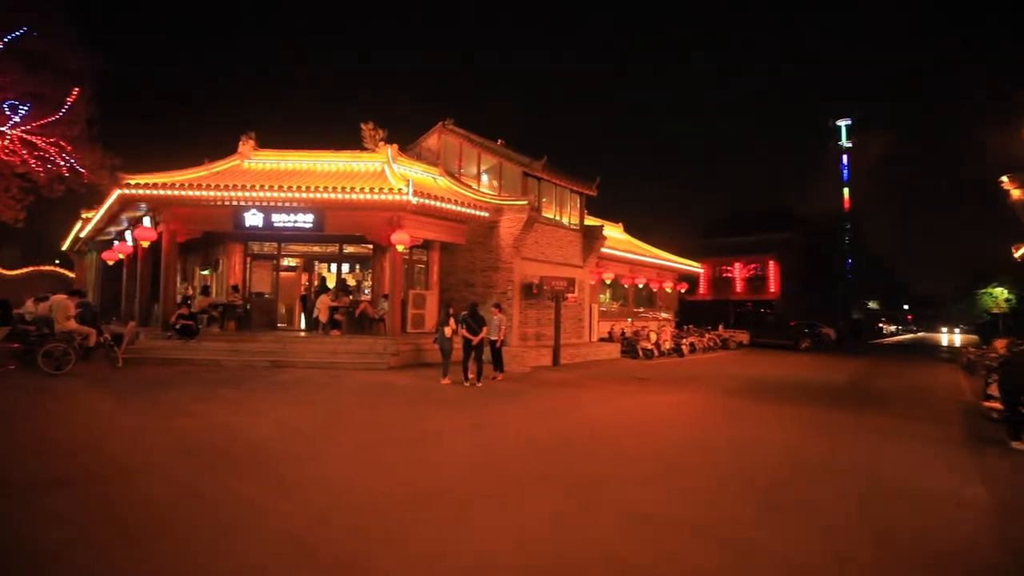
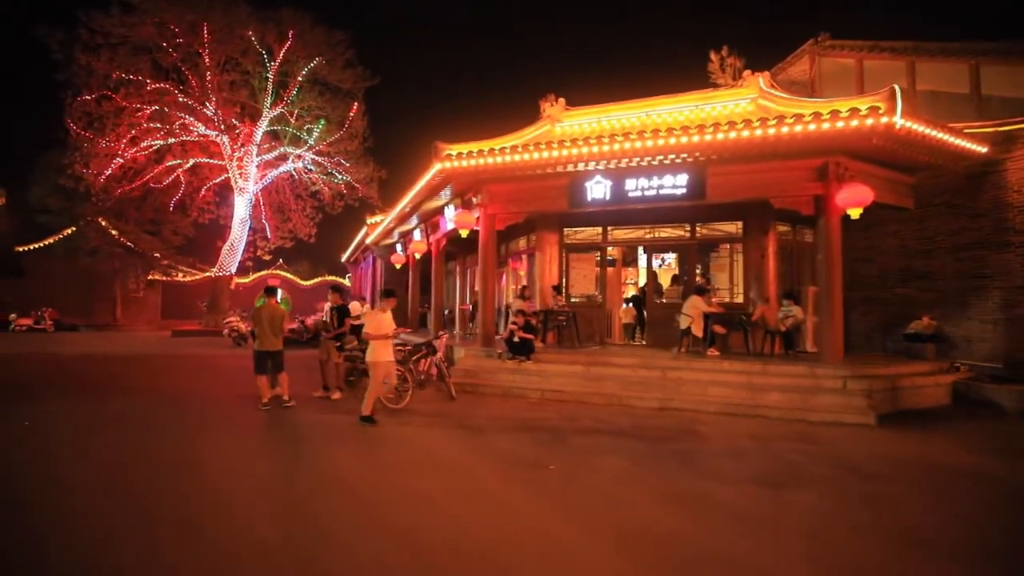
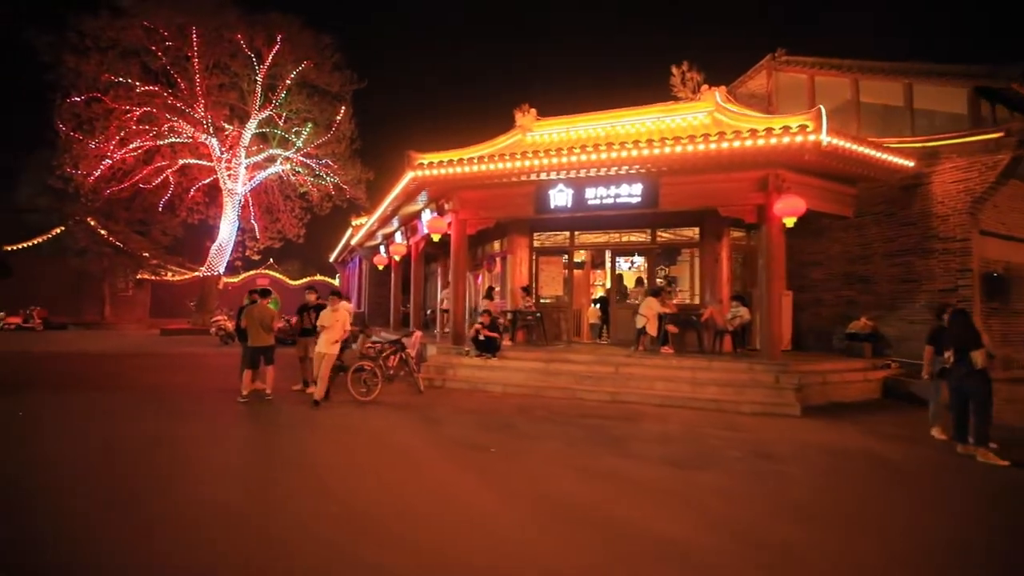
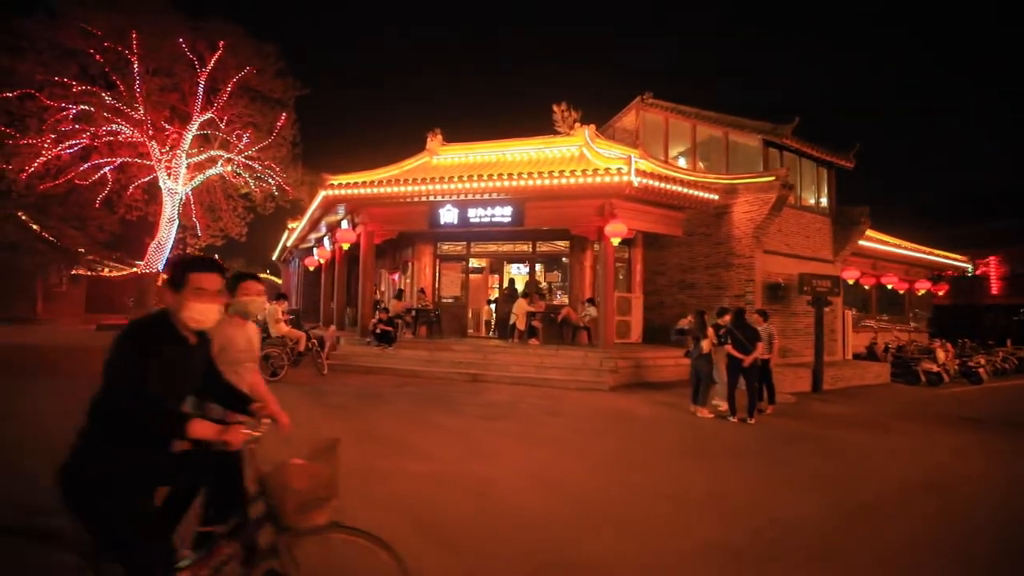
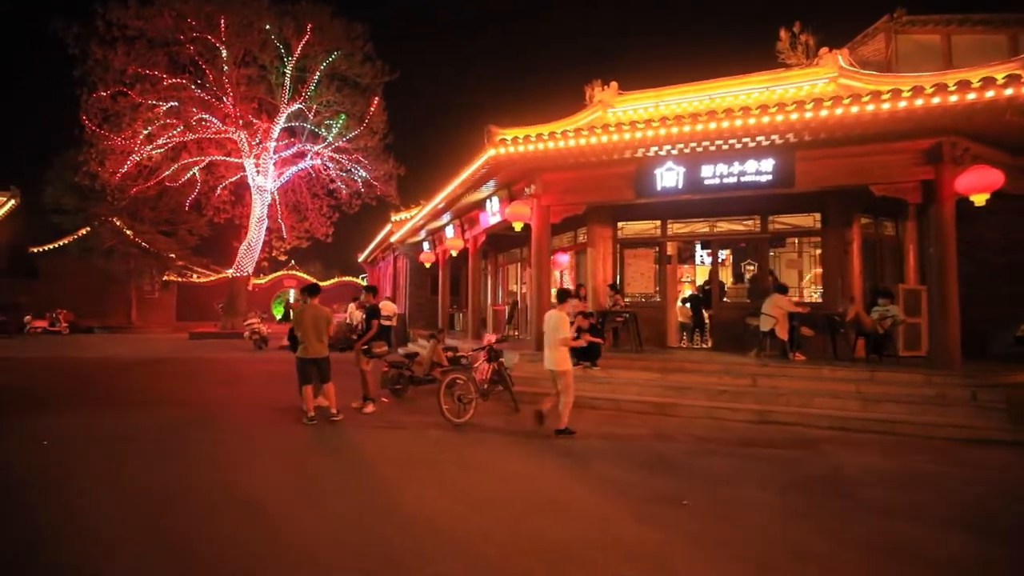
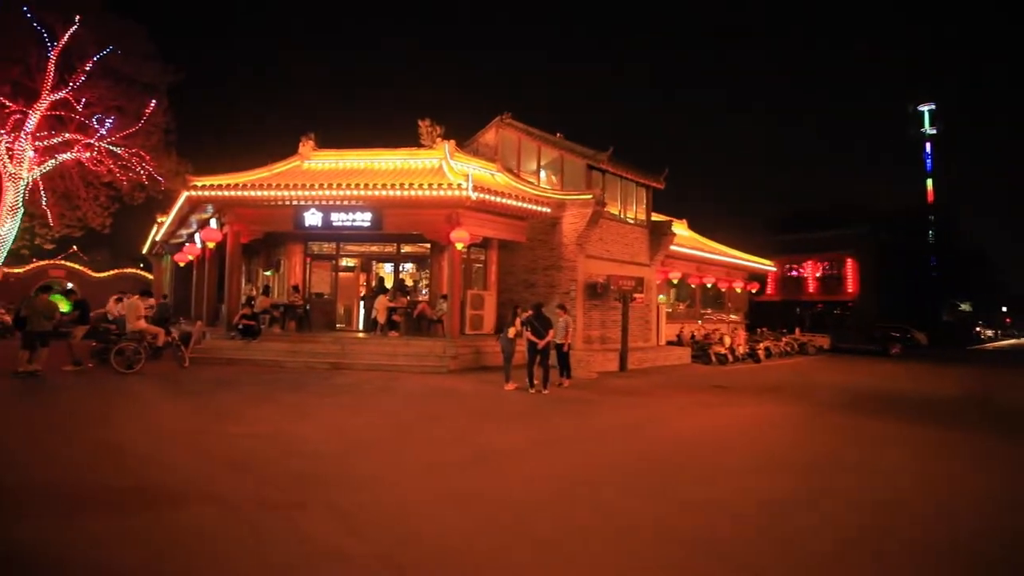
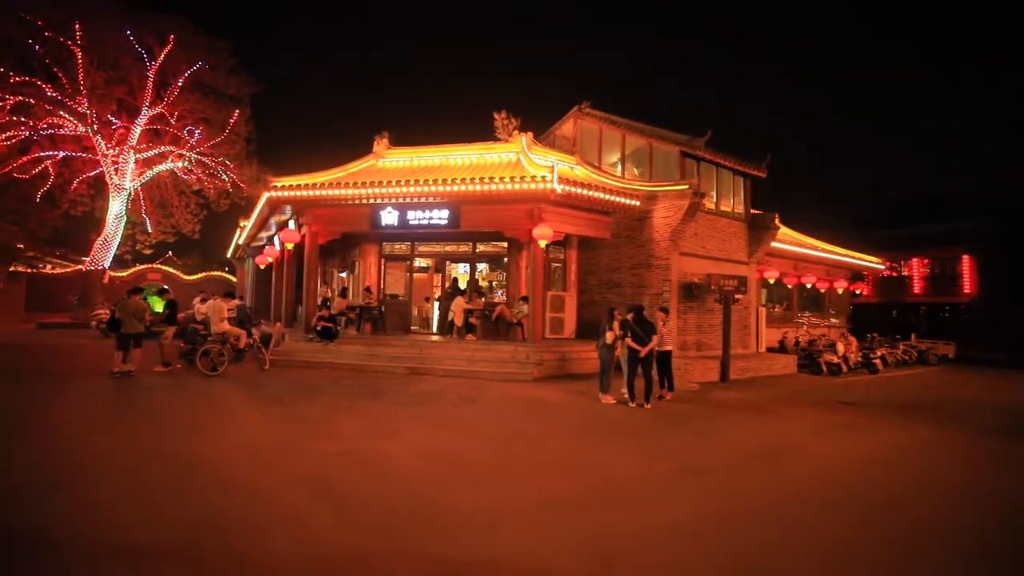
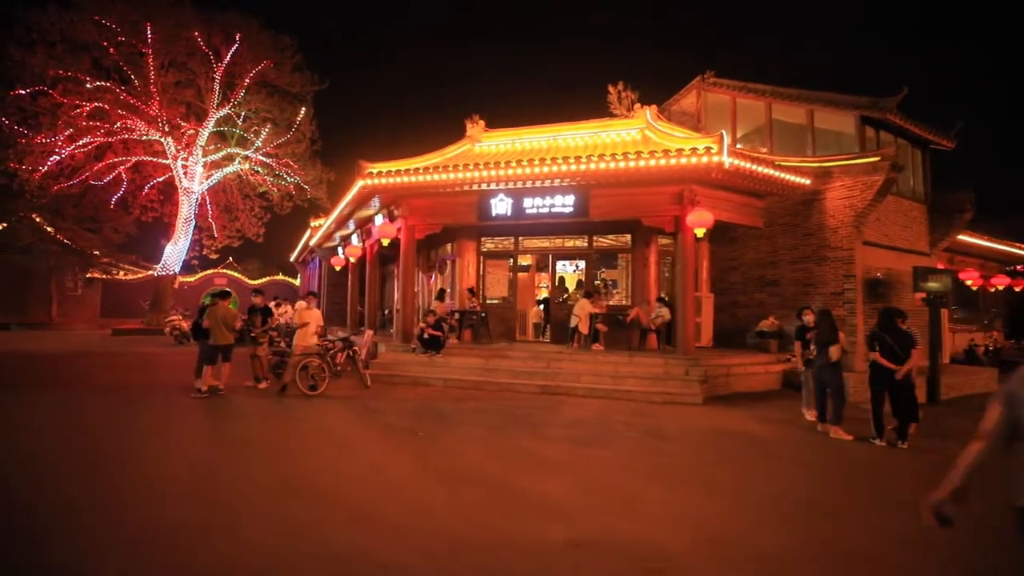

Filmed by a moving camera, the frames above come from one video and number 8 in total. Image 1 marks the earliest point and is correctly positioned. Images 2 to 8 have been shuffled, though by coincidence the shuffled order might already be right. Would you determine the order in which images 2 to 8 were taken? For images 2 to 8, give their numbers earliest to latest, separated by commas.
6, 7, 4, 8, 3, 2, 5
